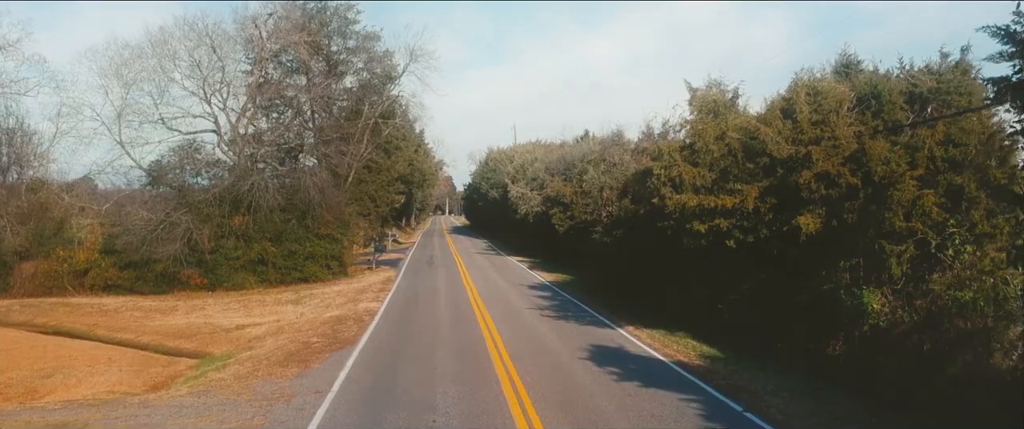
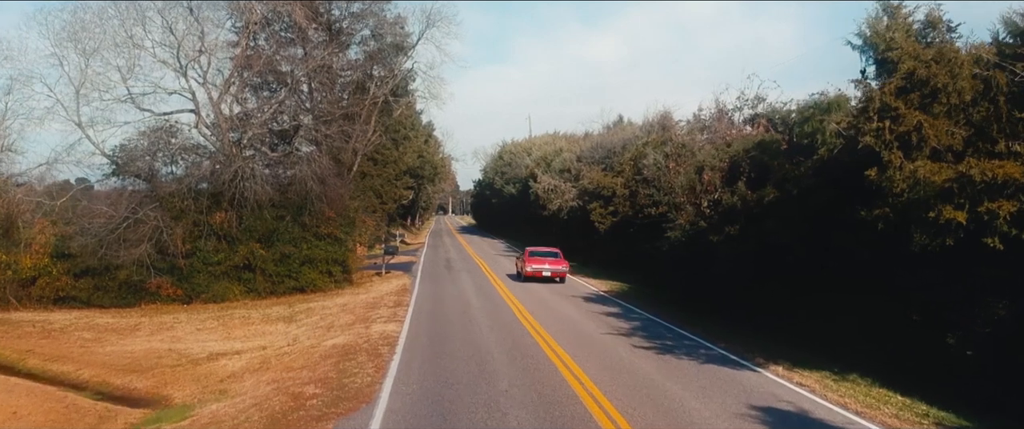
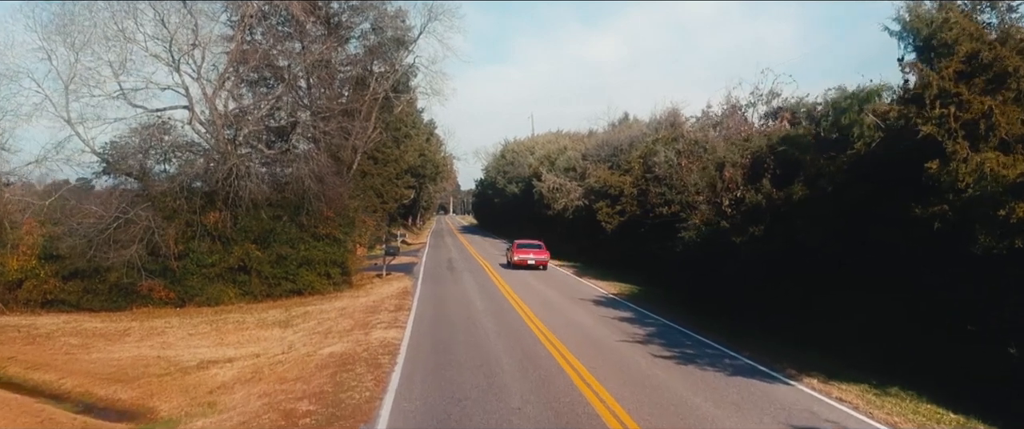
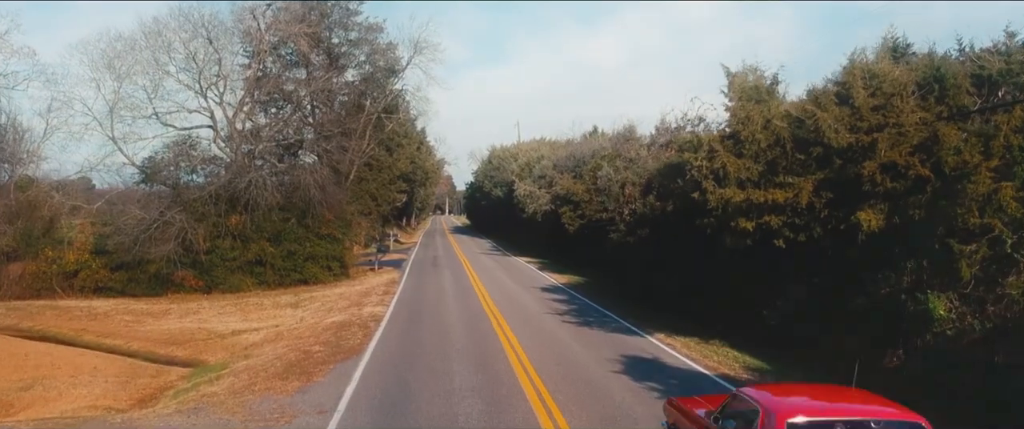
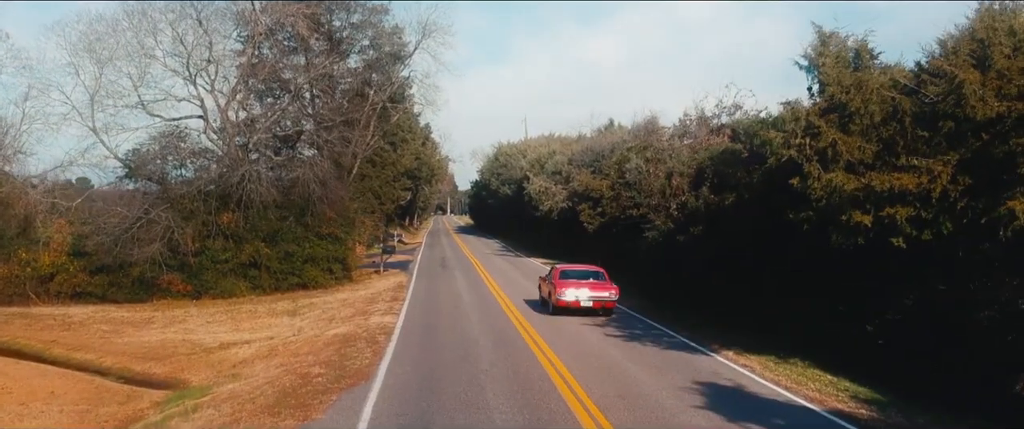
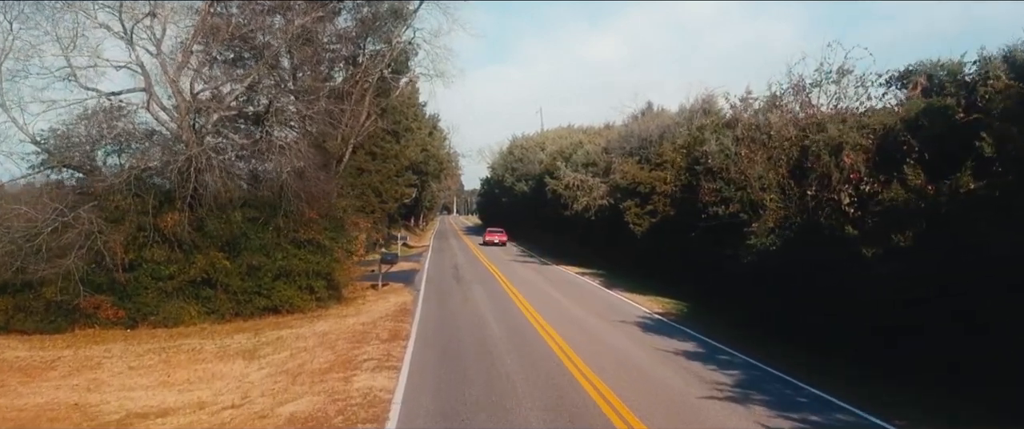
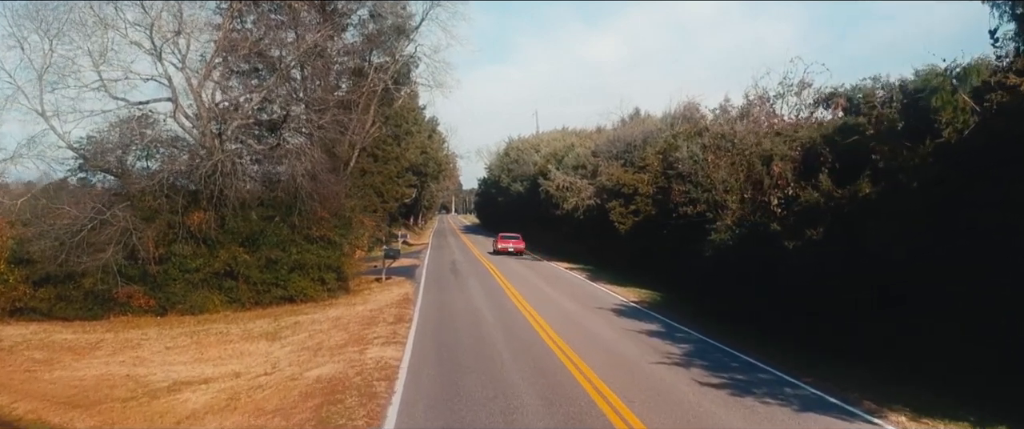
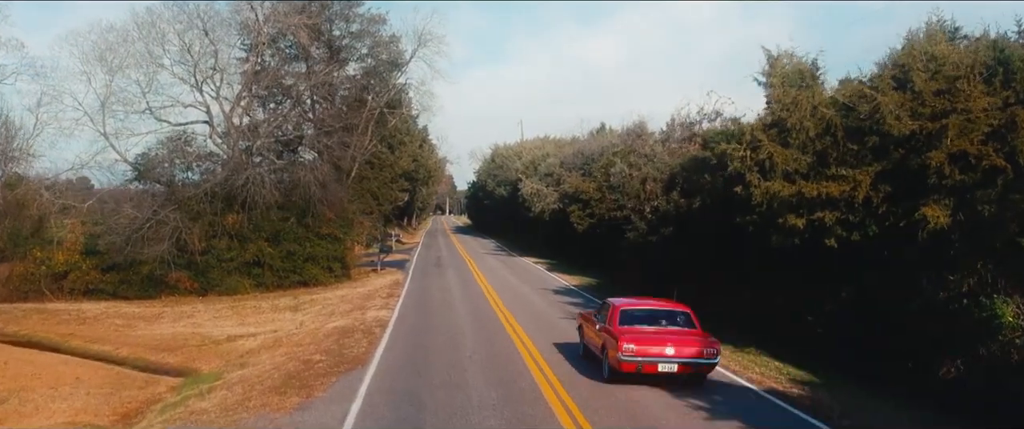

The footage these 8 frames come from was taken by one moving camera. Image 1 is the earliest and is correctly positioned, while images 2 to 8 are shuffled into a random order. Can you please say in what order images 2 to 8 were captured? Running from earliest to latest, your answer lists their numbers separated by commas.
4, 8, 5, 2, 3, 7, 6
